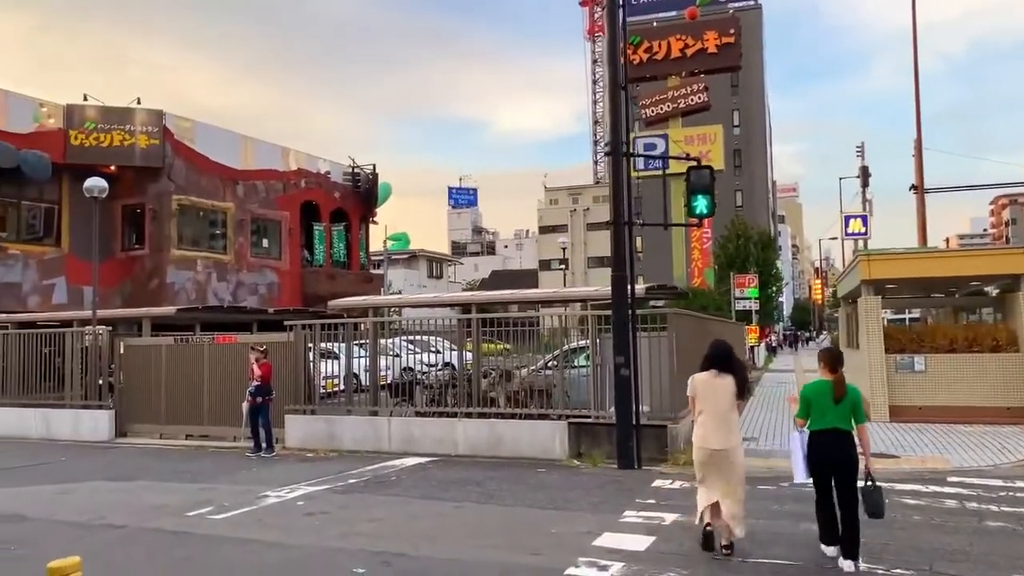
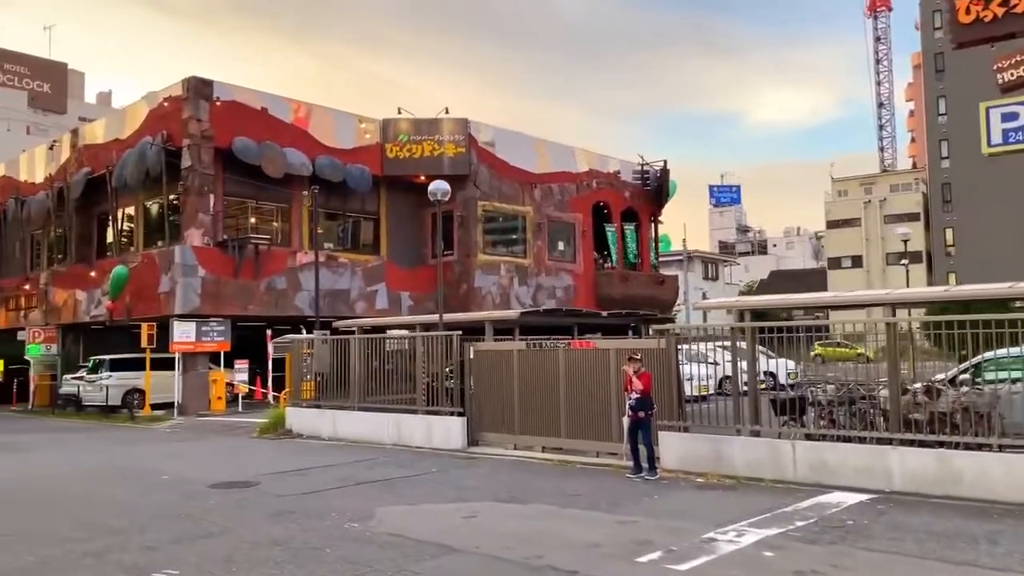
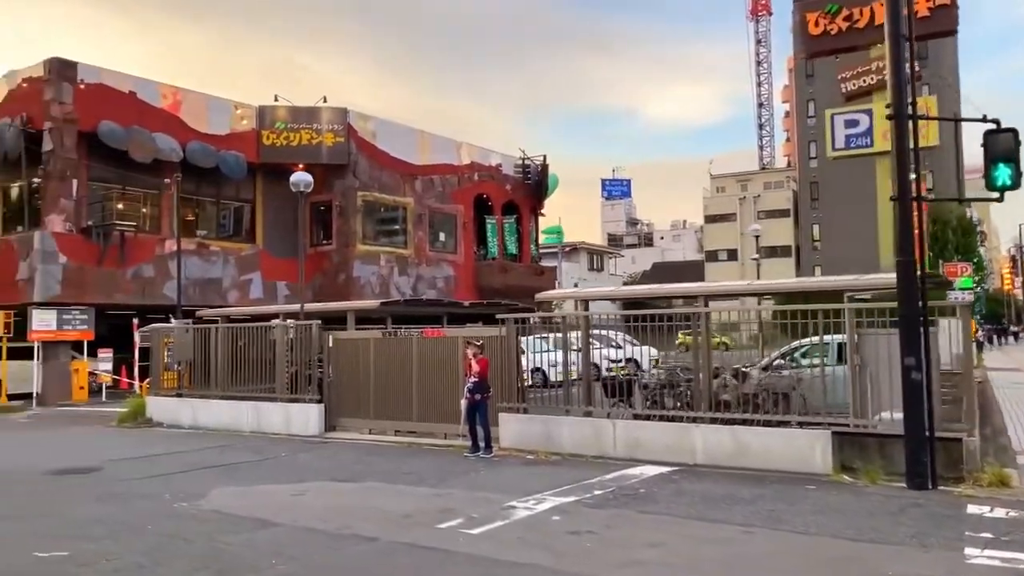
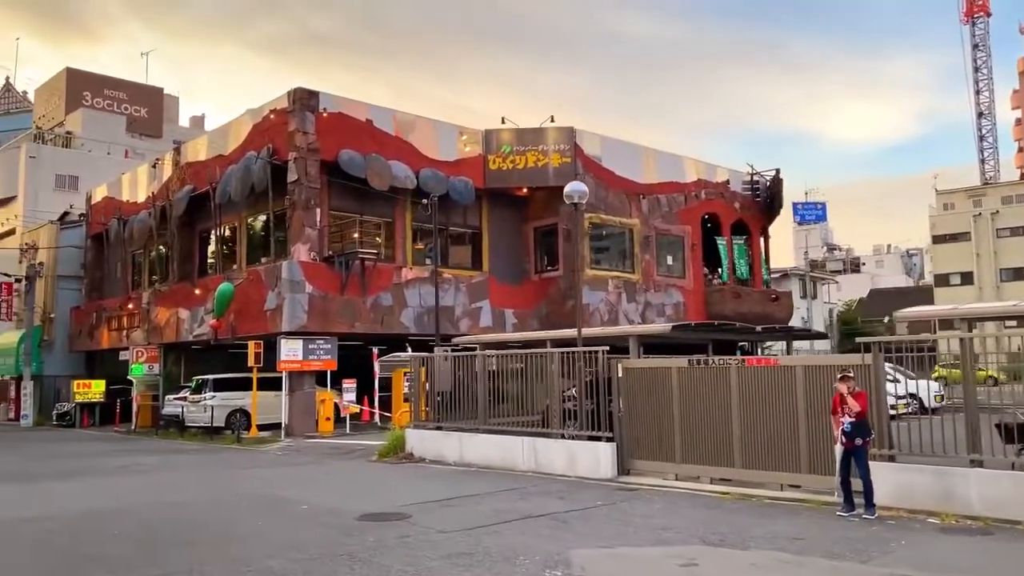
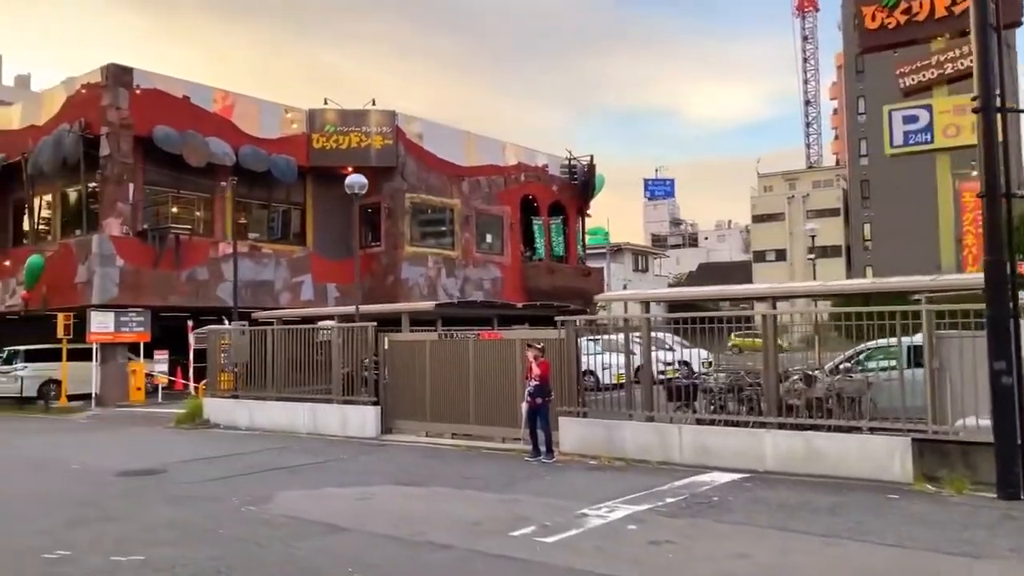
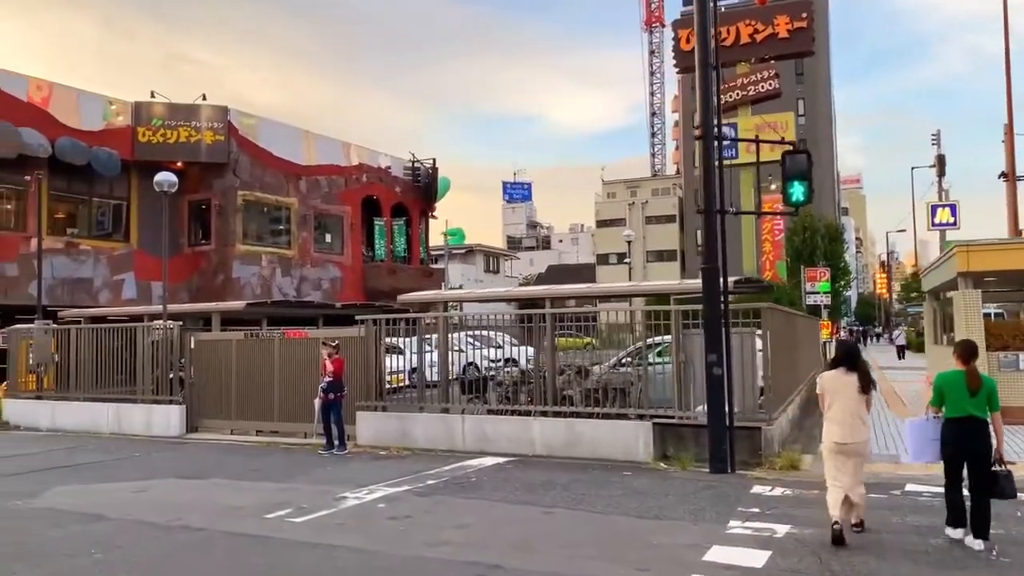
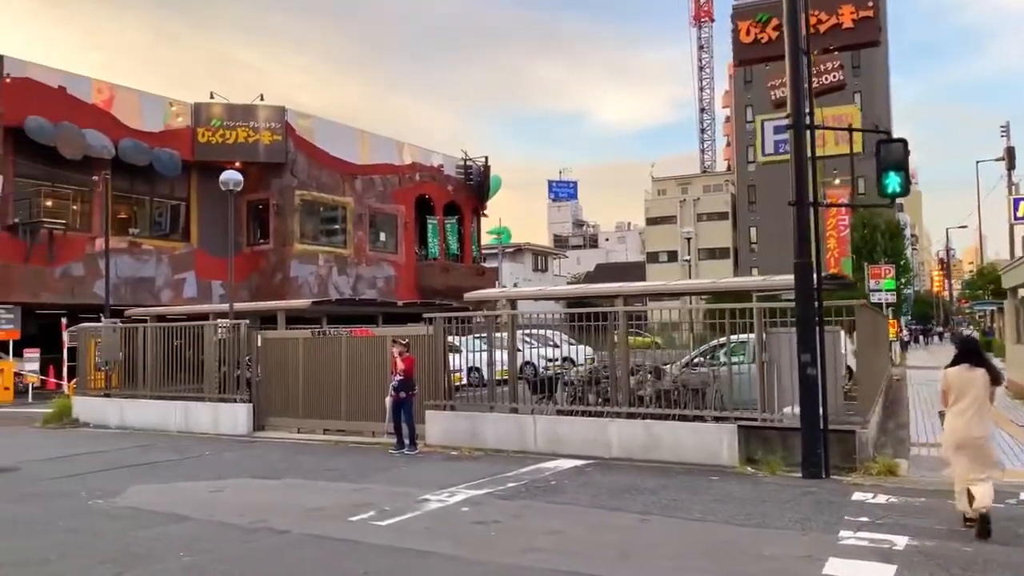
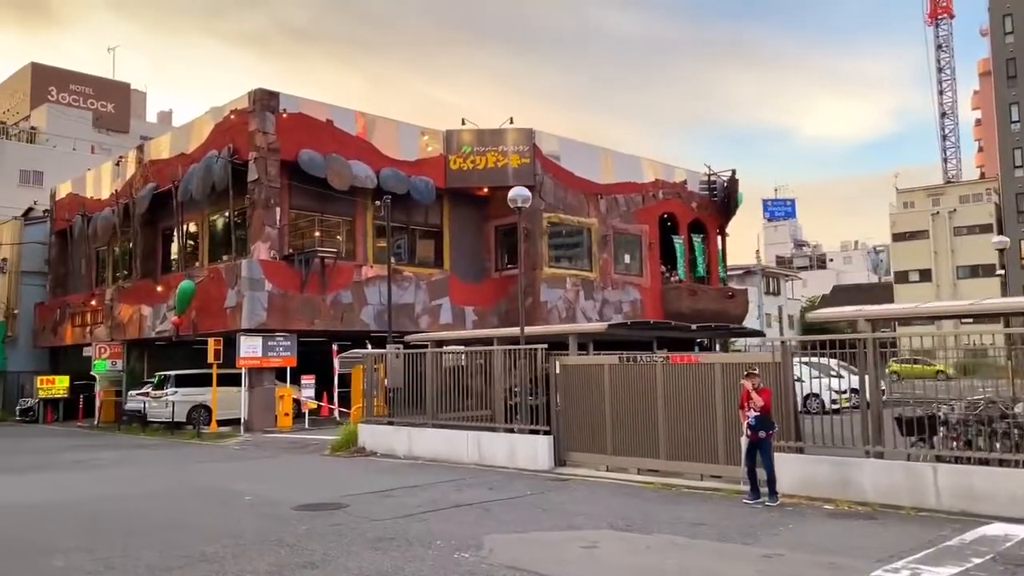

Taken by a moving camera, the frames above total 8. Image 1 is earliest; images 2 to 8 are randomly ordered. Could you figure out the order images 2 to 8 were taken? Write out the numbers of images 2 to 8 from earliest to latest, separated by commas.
6, 7, 3, 5, 2, 8, 4
